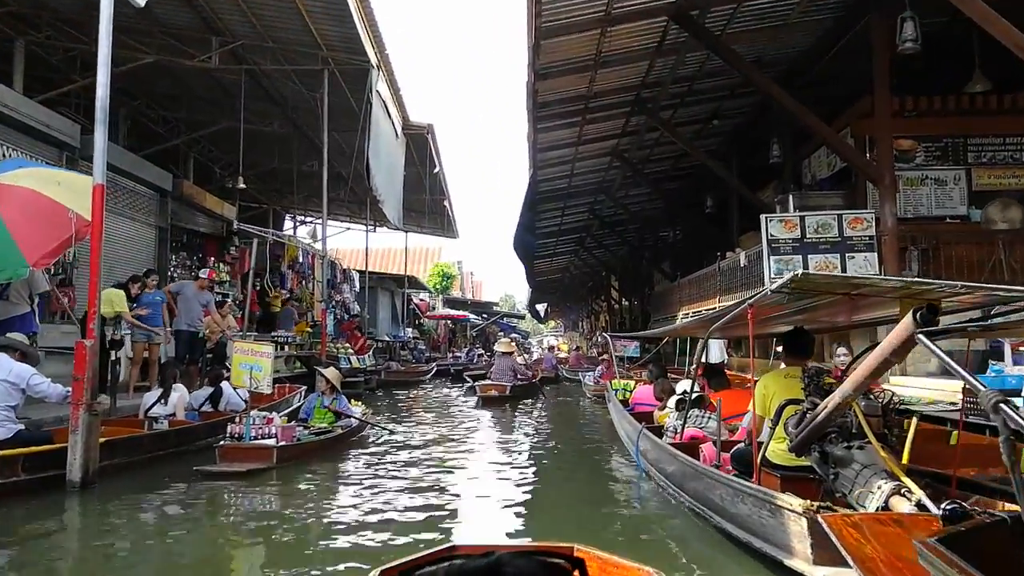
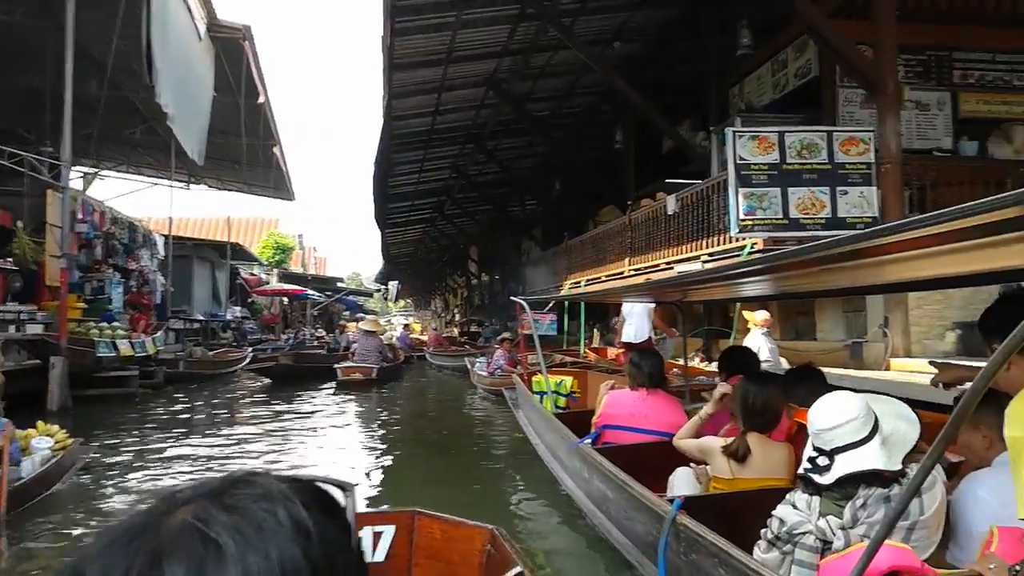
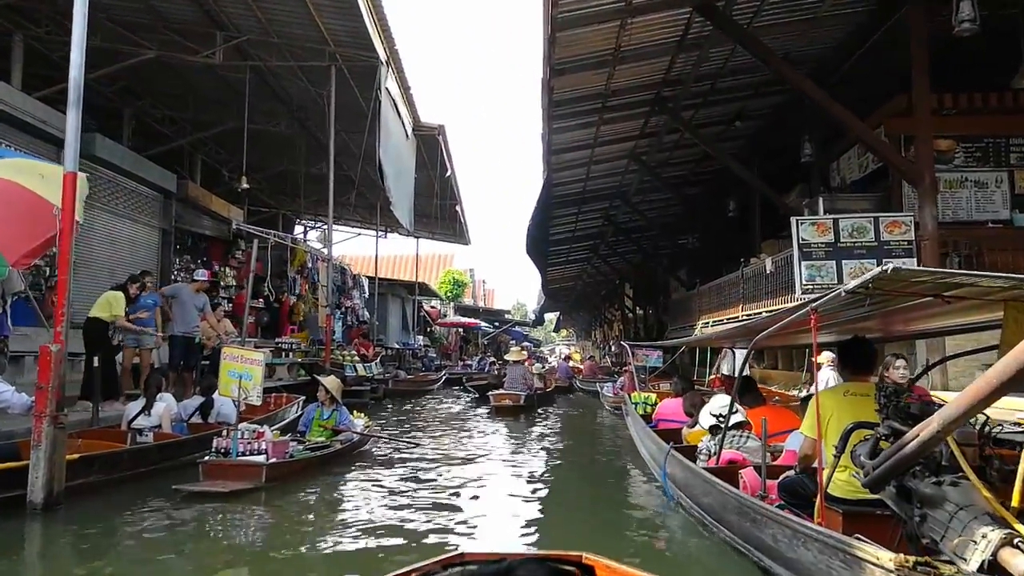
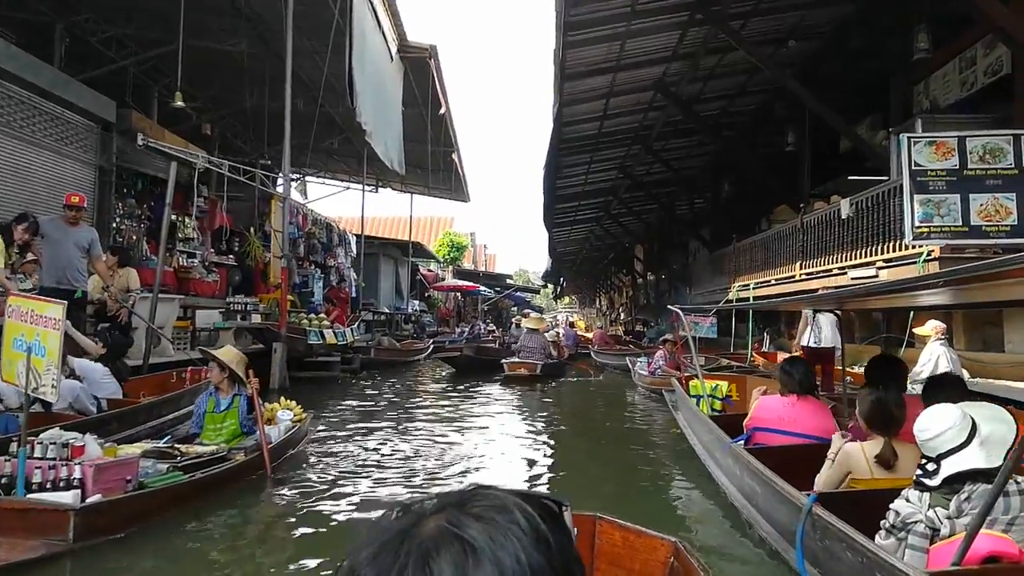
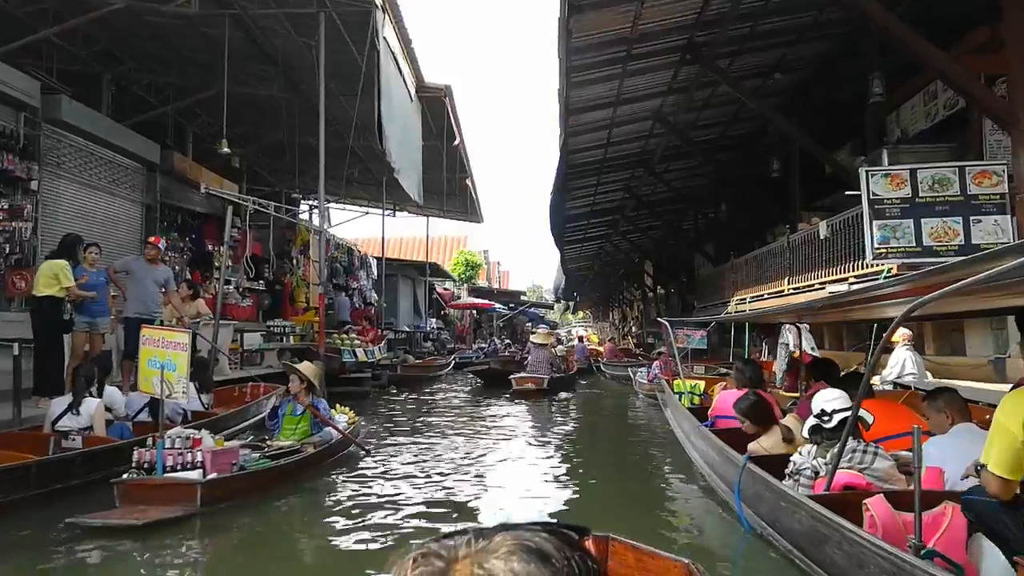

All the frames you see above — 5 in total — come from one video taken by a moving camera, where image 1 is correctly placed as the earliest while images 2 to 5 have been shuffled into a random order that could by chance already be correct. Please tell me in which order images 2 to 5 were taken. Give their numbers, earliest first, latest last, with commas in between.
3, 5, 4, 2
